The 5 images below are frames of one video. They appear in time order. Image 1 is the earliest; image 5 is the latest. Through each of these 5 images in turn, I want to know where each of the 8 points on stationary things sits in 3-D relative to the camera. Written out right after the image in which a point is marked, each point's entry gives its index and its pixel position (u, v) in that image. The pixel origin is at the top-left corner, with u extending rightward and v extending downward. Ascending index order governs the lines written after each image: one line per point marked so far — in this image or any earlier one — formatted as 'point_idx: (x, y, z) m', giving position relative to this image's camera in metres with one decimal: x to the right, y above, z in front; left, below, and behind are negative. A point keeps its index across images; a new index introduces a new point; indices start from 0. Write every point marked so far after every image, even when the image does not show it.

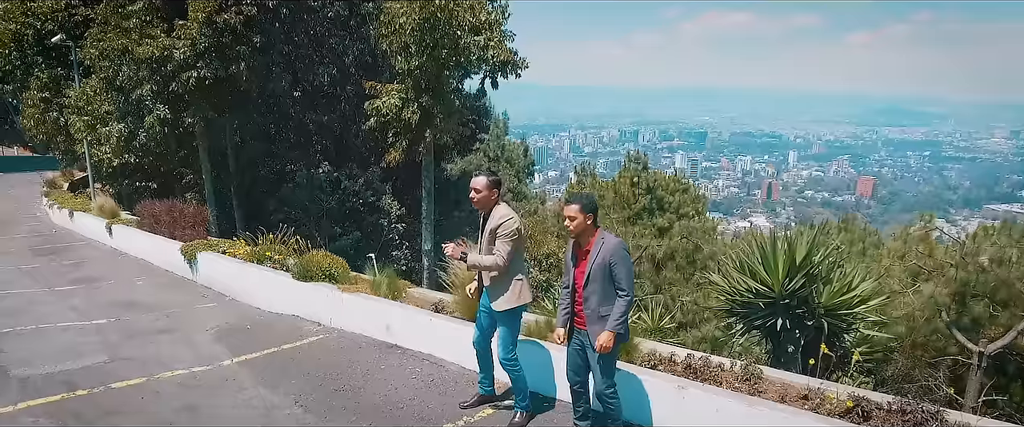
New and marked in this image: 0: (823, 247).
0: (+2.6, -0.3, +5.3) m
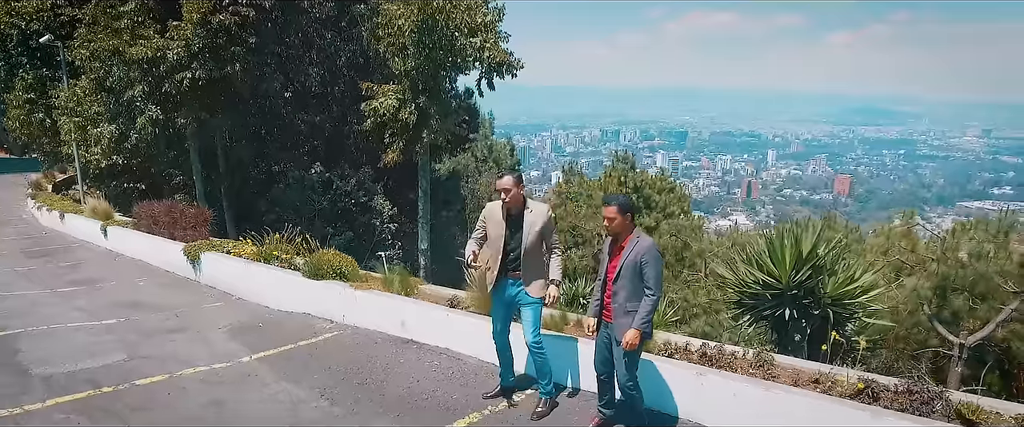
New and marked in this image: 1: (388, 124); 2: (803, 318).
0: (+2.8, -0.2, +5.6) m
1: (-2.8, +2.0, +14.3) m
2: (+2.5, -0.9, +5.4) m
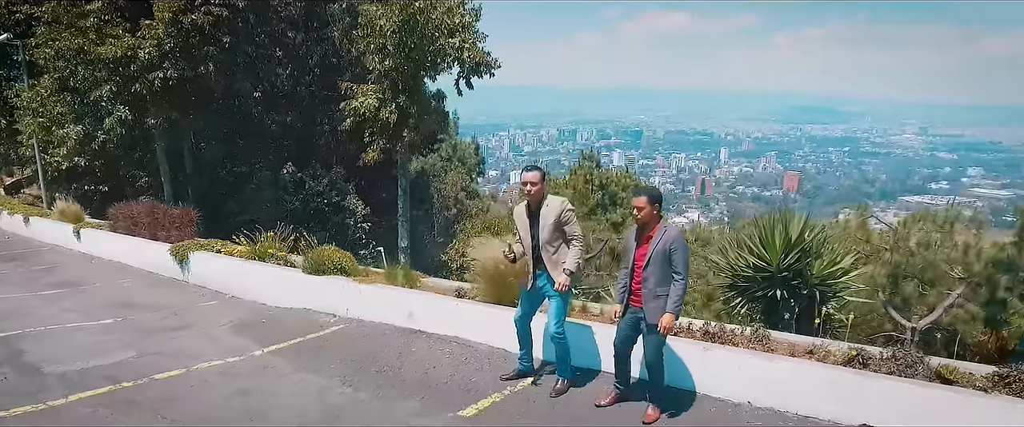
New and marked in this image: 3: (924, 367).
0: (+2.9, -0.1, +6.1) m
1: (-3.3, +2.0, +14.4) m
2: (+2.6, -0.8, +5.9) m
3: (+2.9, -1.1, +4.5) m
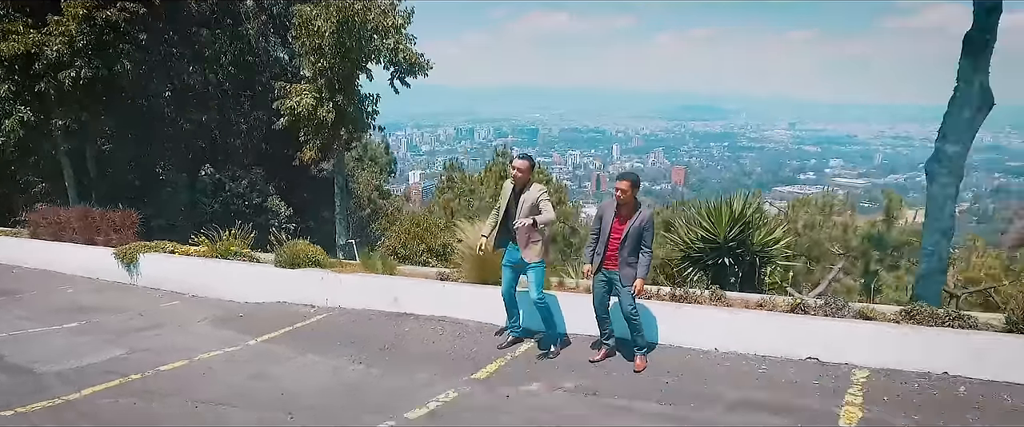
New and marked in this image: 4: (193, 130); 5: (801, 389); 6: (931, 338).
0: (+2.7, +0.1, +7.2) m
1: (-4.8, +2.1, +14.5) m
2: (+2.4, -0.6, +7.0) m
3: (+3.0, -0.8, +5.6) m
4: (-9.8, +2.5, +19.5) m
5: (+2.3, -1.4, +5.0) m
6: (+3.3, -1.0, +5.0) m
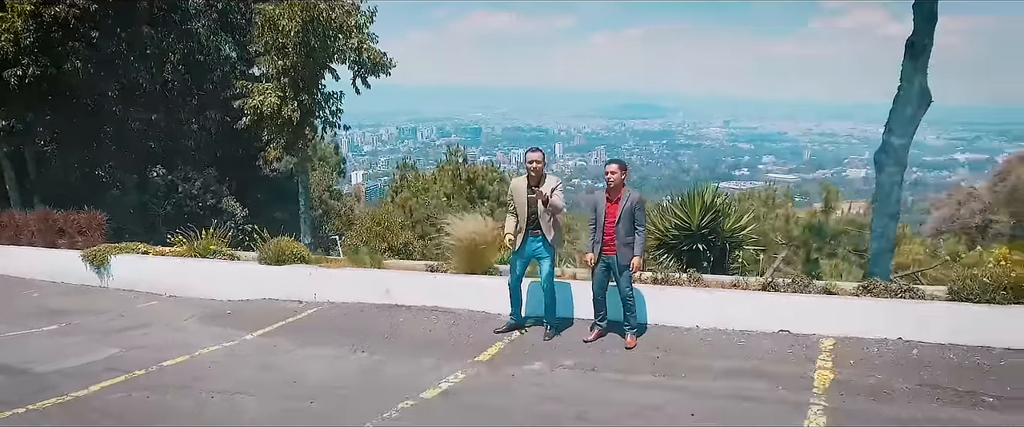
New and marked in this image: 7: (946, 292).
0: (+2.5, +0.2, +7.8) m
1: (-5.6, +2.1, +14.4) m
2: (+2.3, -0.4, +7.6) m
3: (+3.0, -0.7, +6.2) m
4: (-11.0, +2.4, +19.0) m
5: (+2.3, -1.3, +5.5) m
6: (+3.3, -0.8, +5.7) m
7: (+4.1, -0.7, +6.0) m
